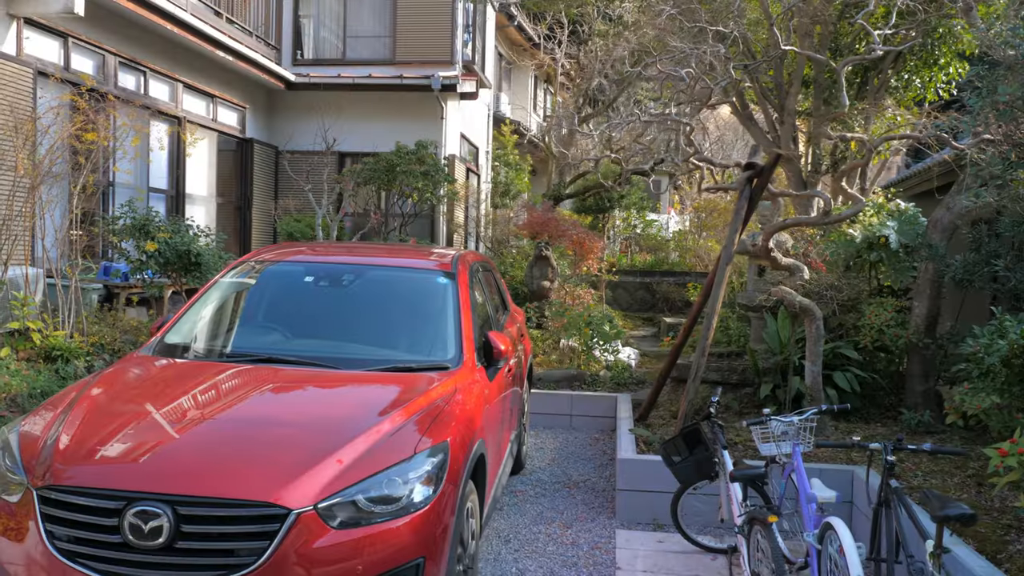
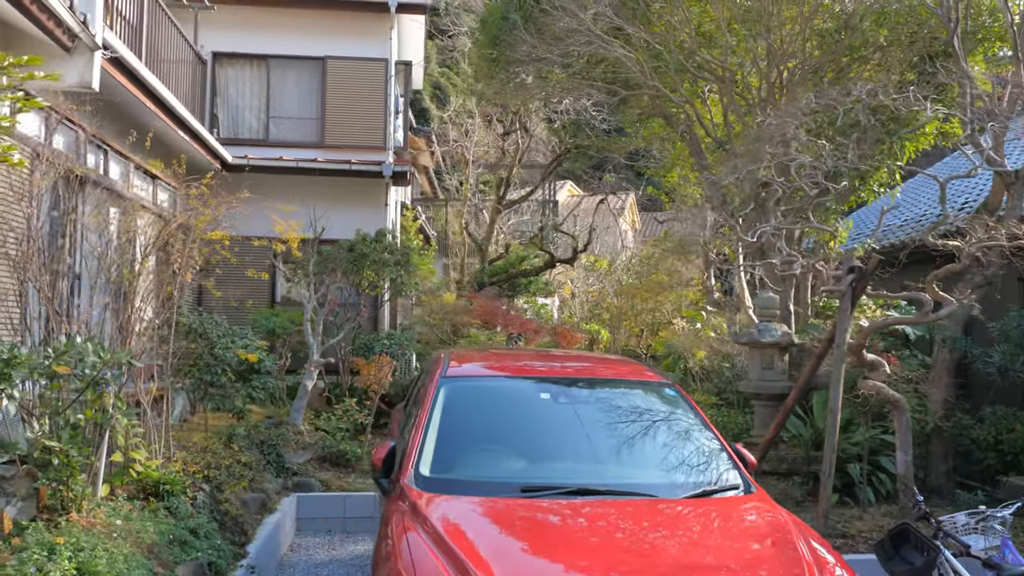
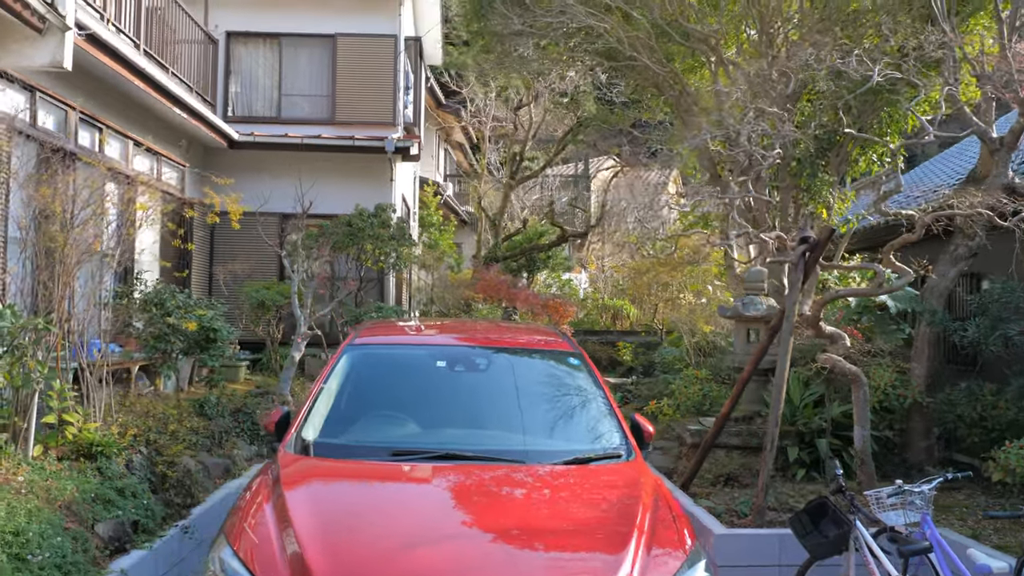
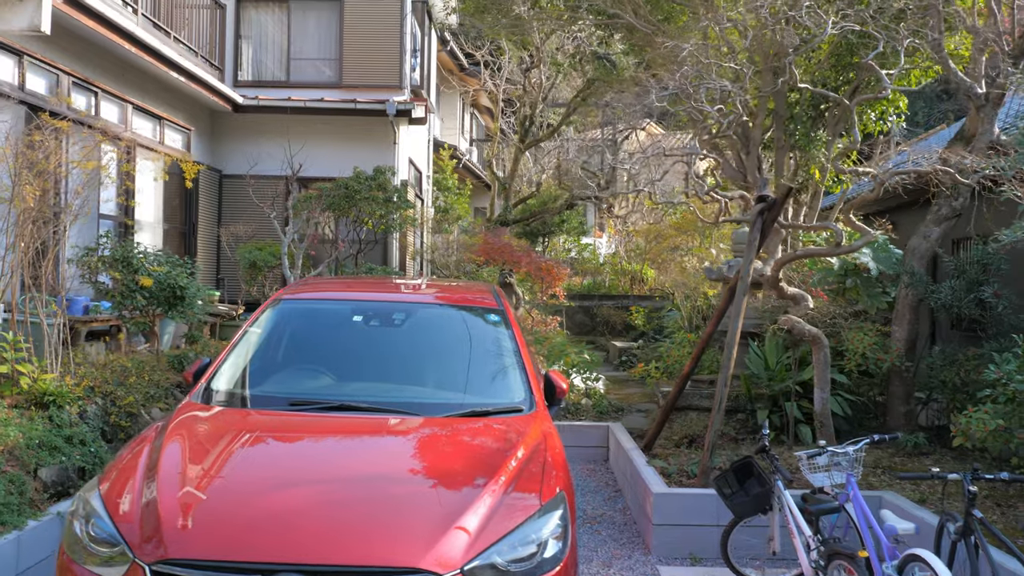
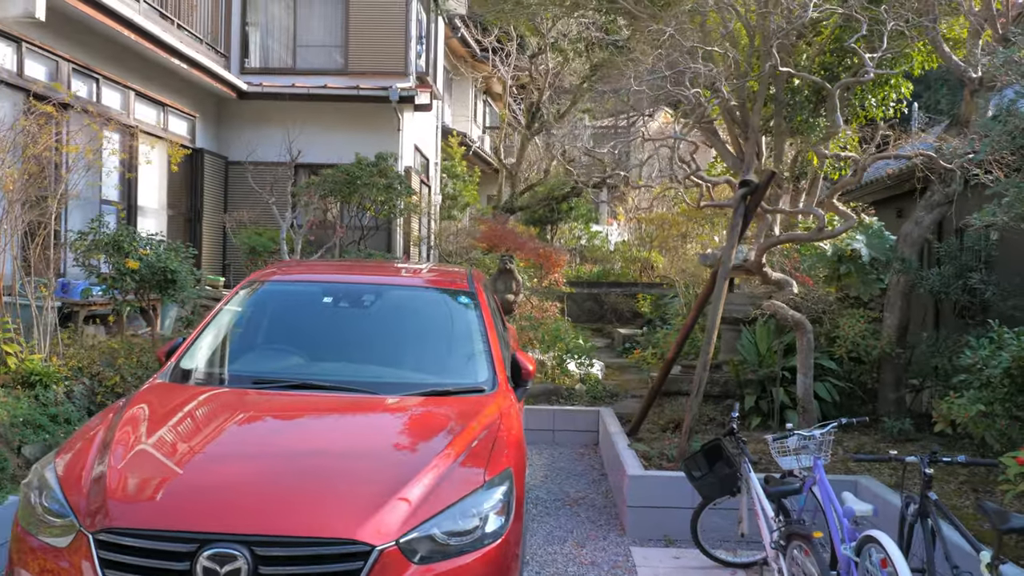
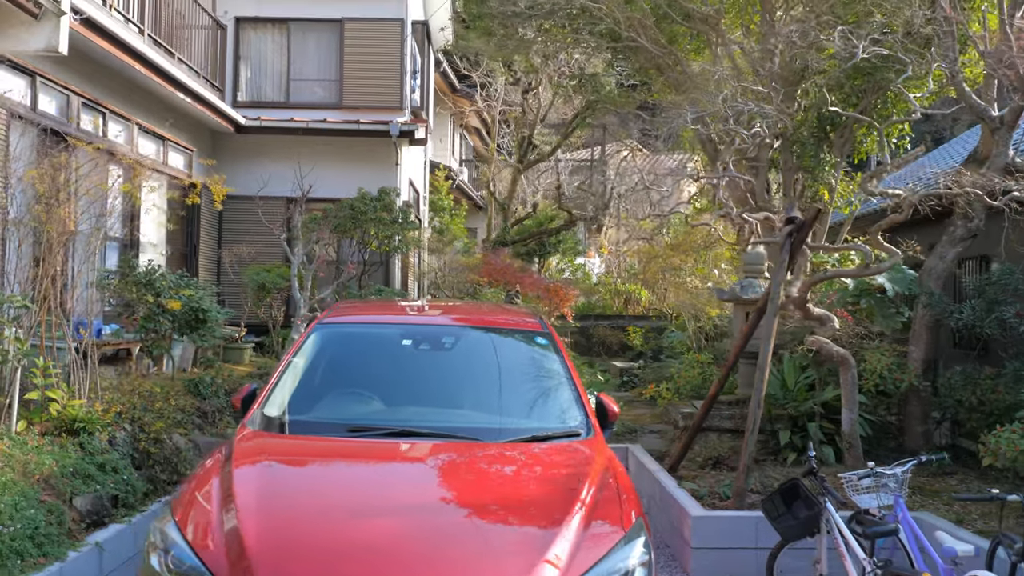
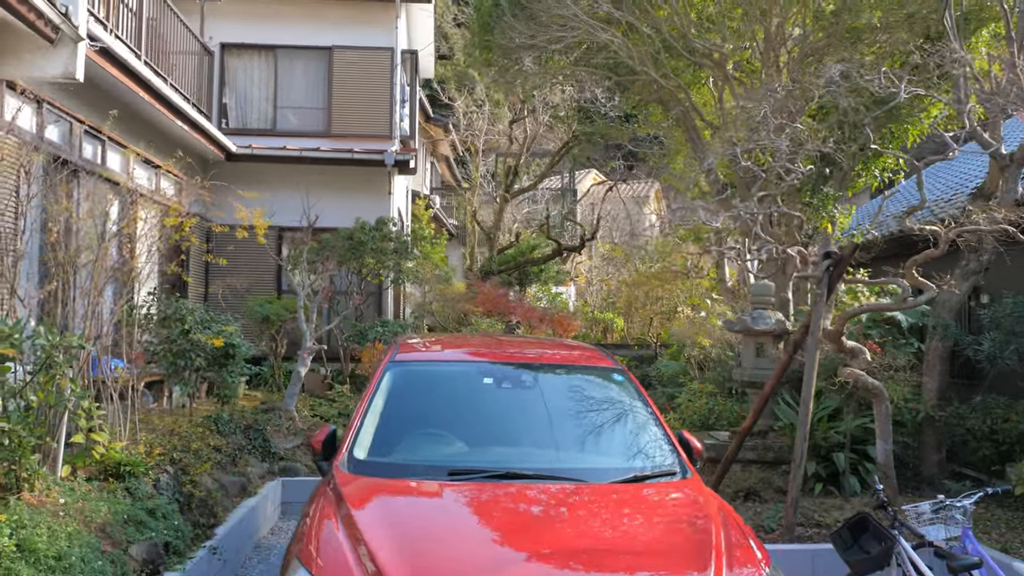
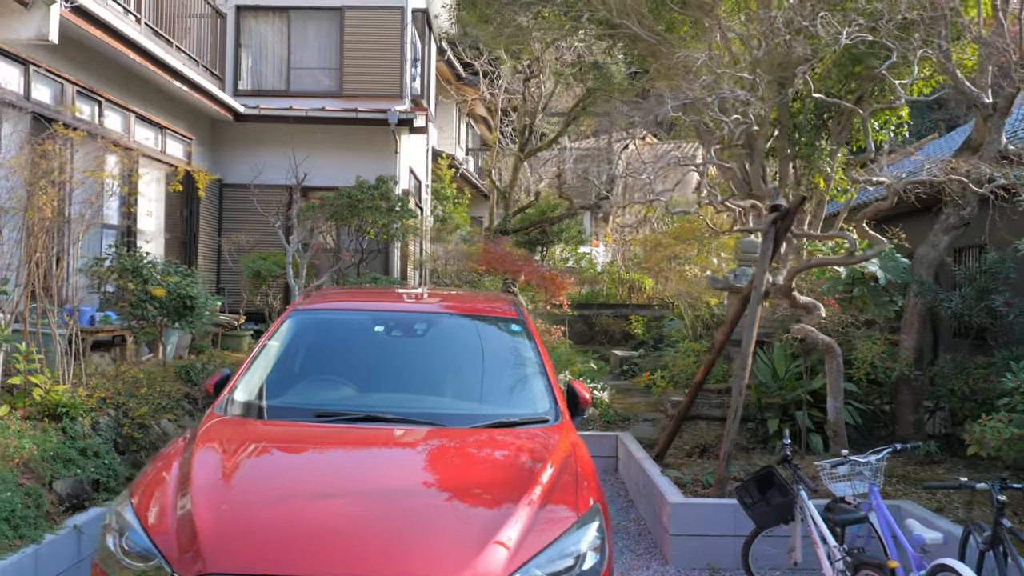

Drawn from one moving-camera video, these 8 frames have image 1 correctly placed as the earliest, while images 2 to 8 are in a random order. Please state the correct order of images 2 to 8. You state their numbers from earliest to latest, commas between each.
5, 4, 8, 6, 3, 7, 2
